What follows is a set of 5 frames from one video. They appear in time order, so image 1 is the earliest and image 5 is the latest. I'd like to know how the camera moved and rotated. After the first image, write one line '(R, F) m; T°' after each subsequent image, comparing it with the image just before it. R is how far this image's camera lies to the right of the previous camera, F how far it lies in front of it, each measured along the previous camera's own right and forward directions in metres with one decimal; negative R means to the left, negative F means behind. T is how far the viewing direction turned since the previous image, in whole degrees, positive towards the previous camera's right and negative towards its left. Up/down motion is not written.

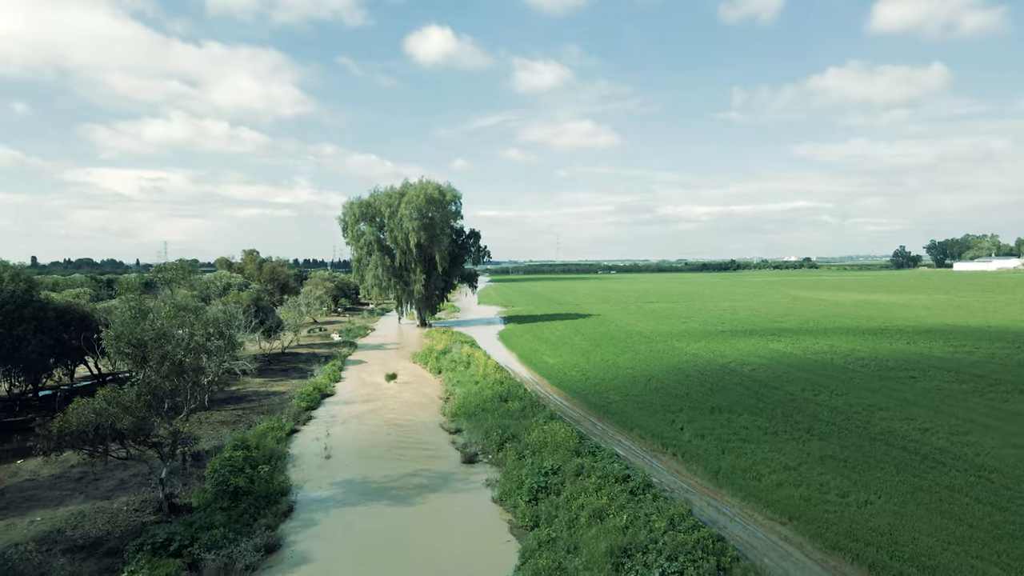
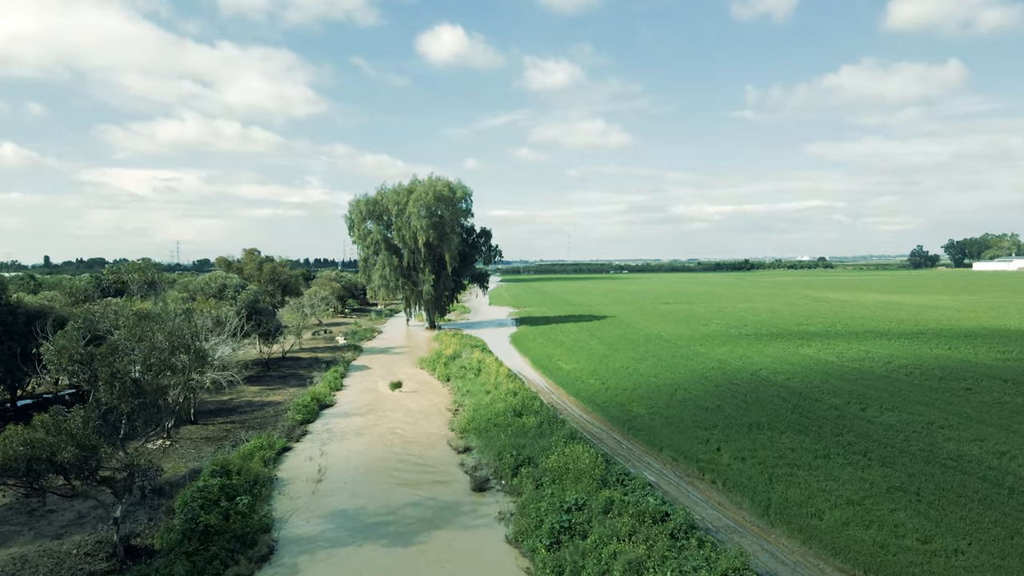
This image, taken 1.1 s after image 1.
(-0.1, +2.4) m; -1°
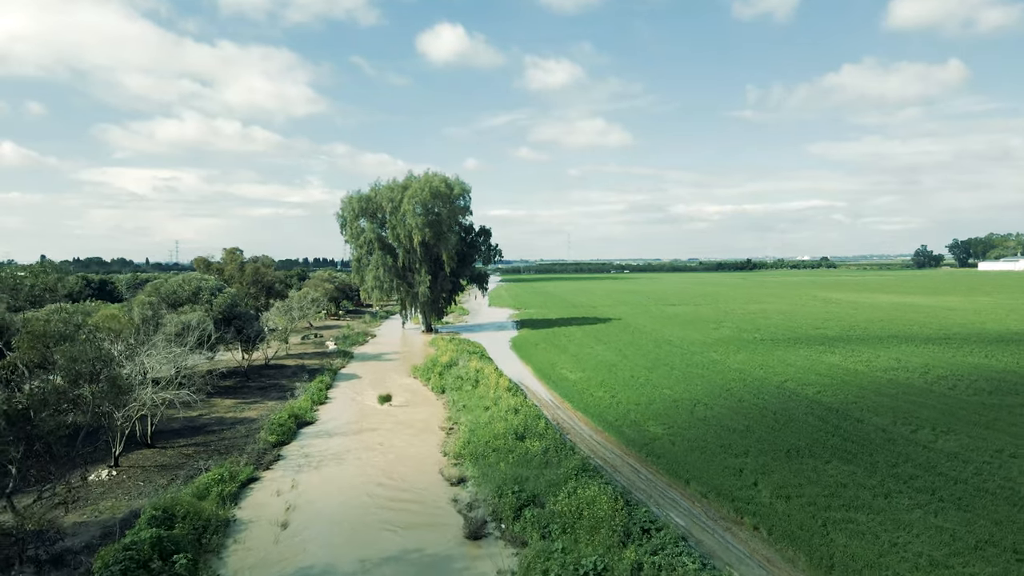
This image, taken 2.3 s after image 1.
(0.0, +2.9) m; 0°
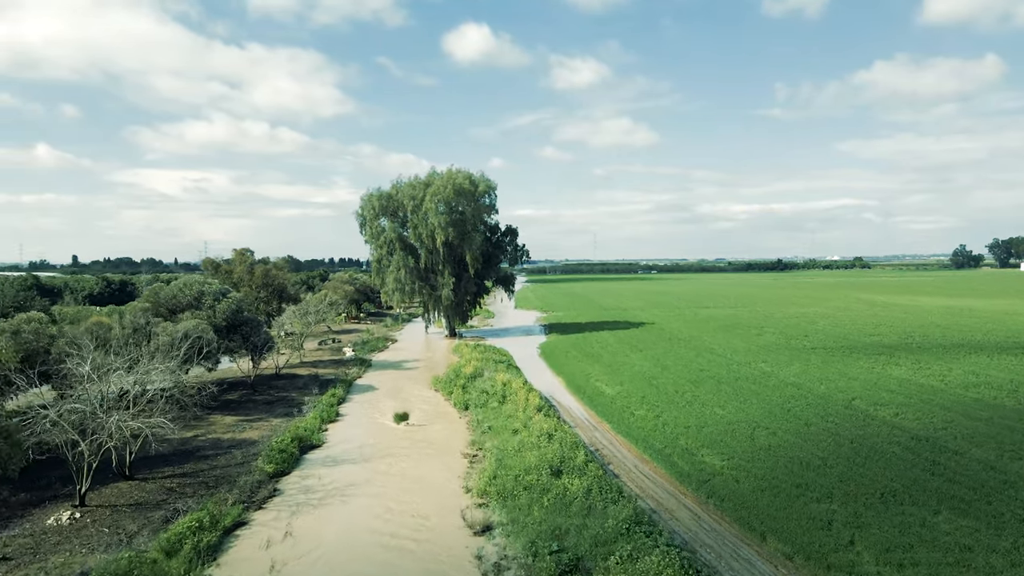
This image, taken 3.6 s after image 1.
(-0.2, +3.1) m; -2°
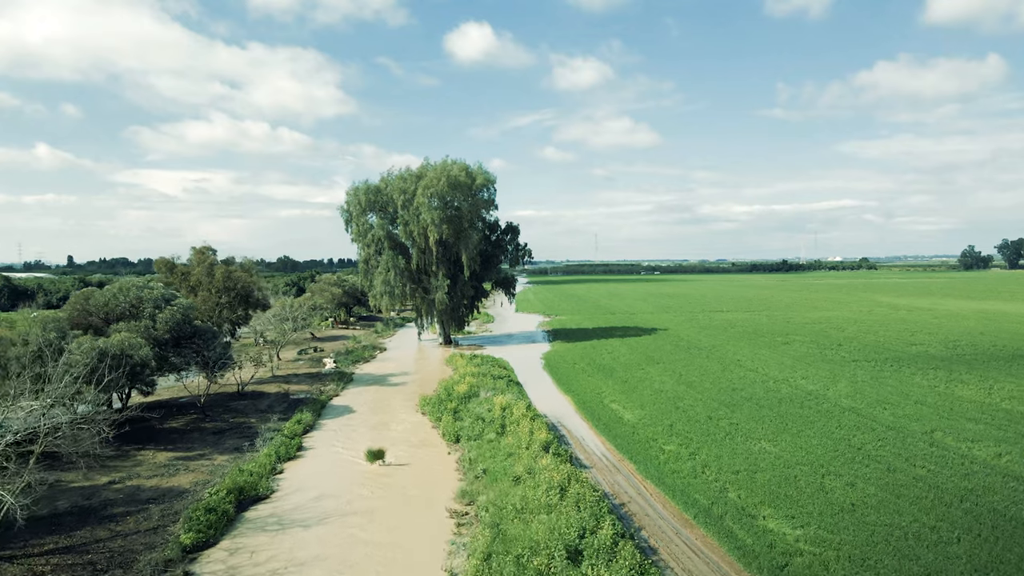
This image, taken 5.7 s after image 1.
(0.0, +5.0) m; 0°
